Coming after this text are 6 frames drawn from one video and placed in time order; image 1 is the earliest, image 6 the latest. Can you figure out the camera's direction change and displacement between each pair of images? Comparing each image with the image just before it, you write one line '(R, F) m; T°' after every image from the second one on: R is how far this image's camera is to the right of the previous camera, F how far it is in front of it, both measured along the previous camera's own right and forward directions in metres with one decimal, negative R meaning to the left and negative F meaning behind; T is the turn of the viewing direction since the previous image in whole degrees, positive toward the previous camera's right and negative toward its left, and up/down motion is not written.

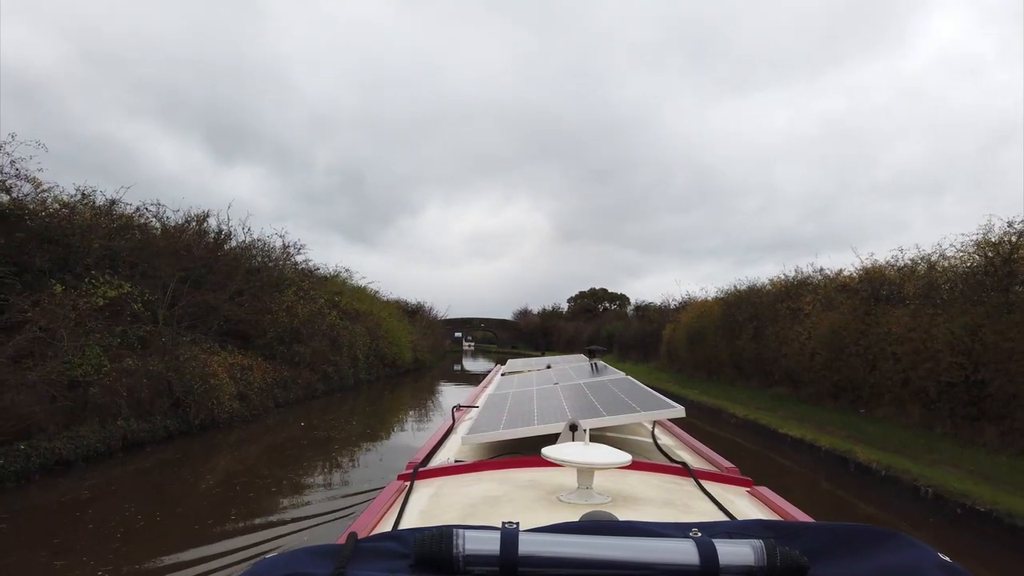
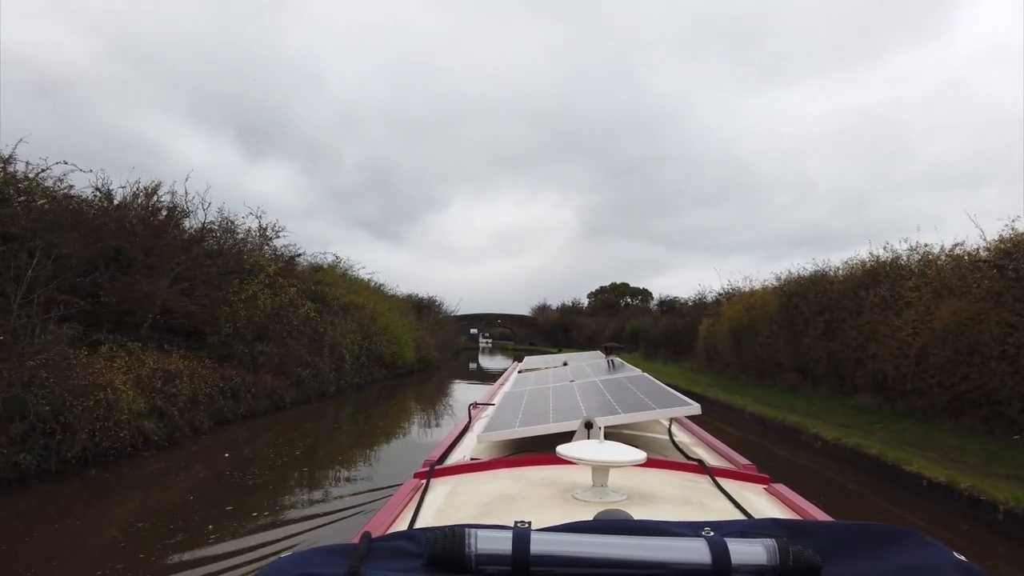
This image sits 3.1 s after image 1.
(+0.2, +0.3) m; -1°
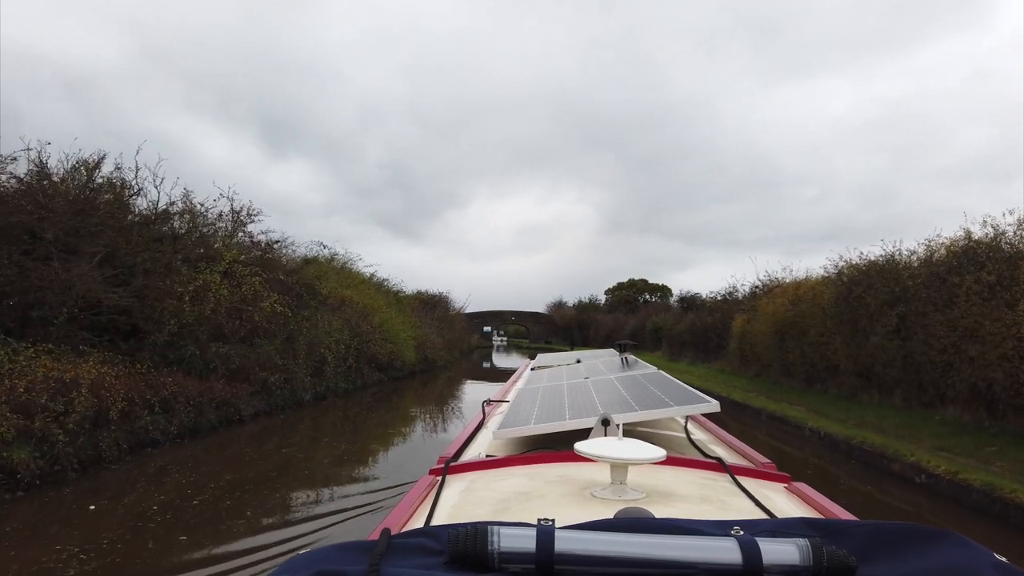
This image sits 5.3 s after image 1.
(+0.4, +1.2) m; -2°
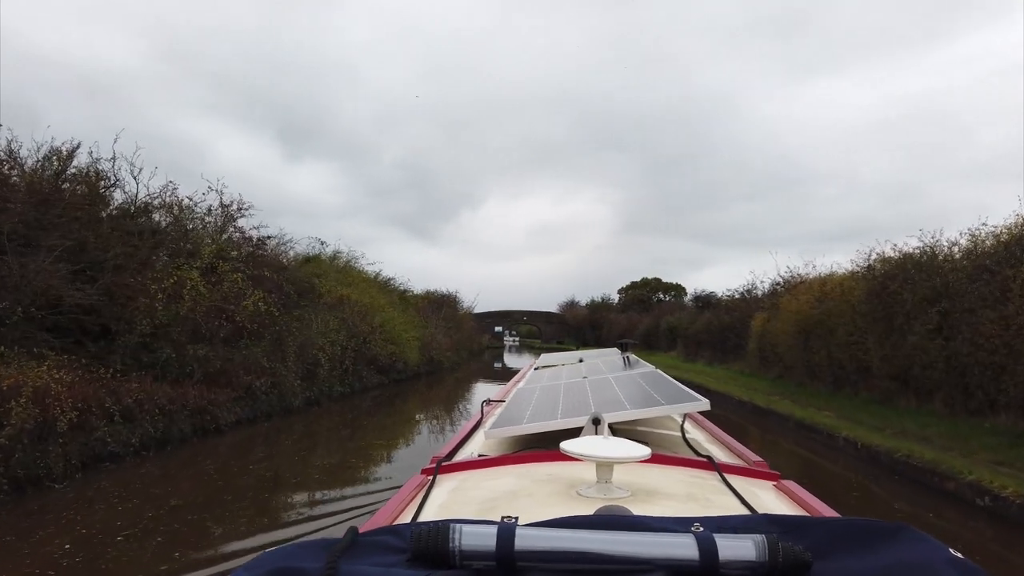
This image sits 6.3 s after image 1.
(+1.7, +0.6) m; -1°
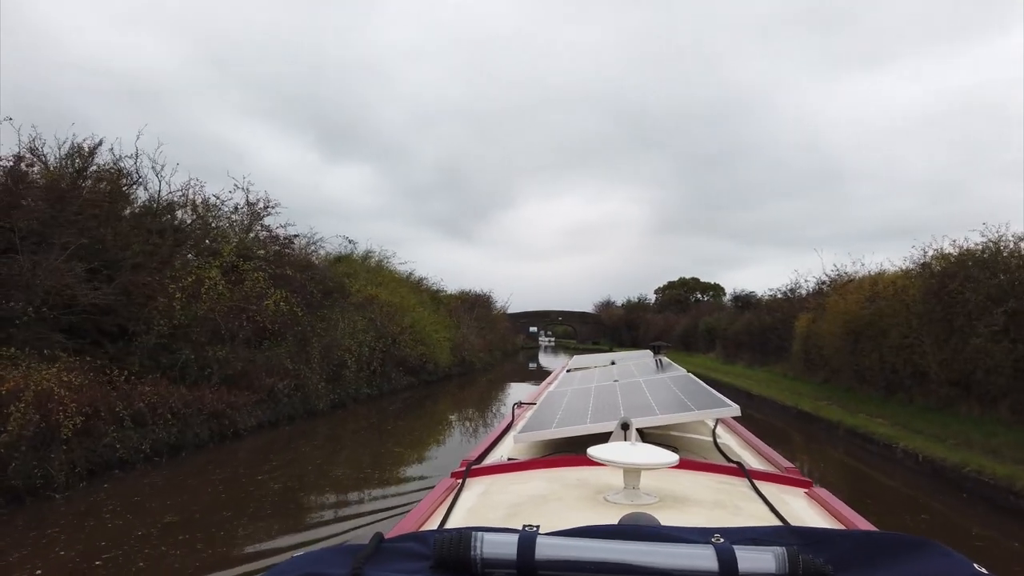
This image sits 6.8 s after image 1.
(+0.3, +2.0) m; -3°
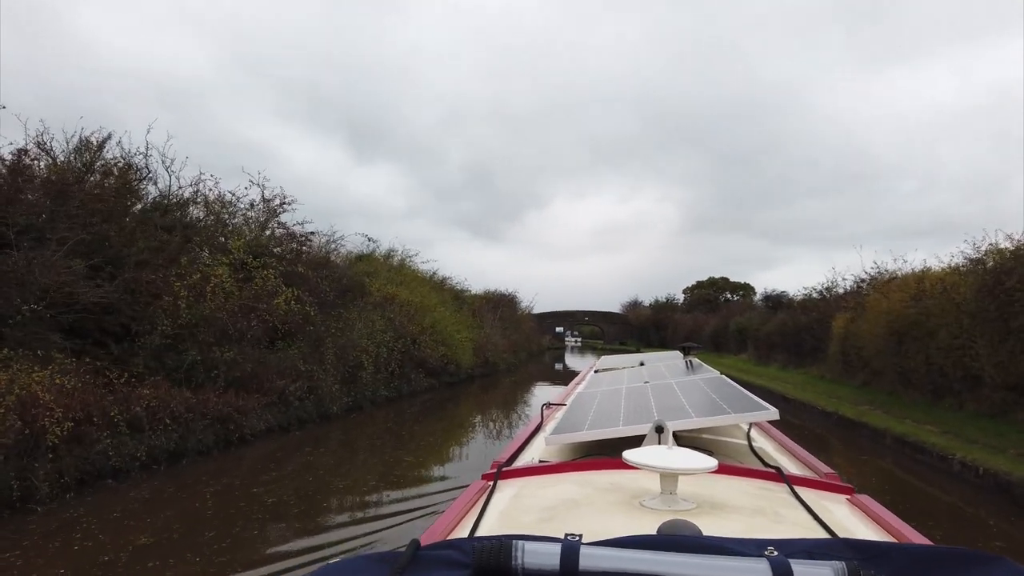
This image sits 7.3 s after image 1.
(+0.3, +2.1) m; -3°
